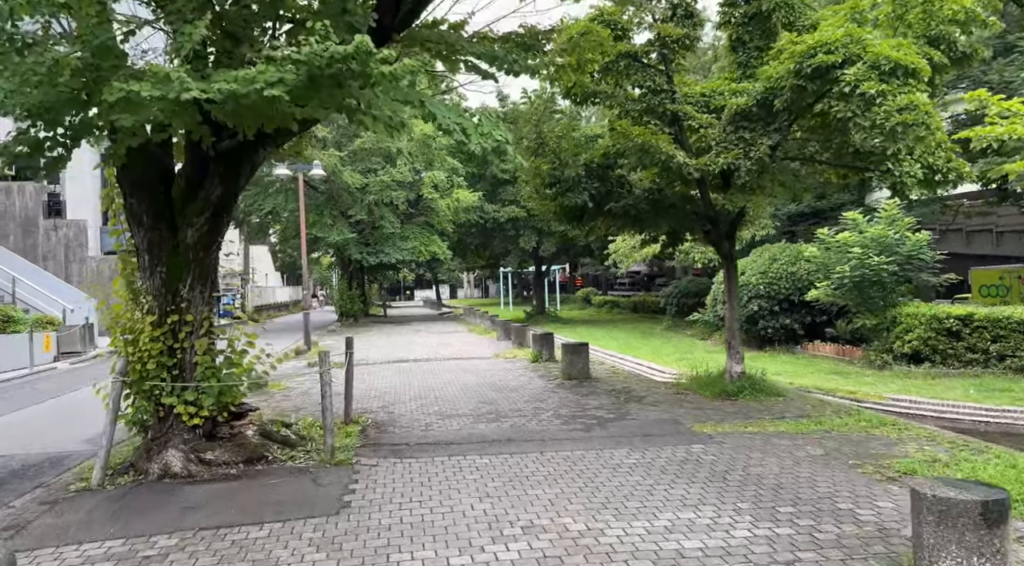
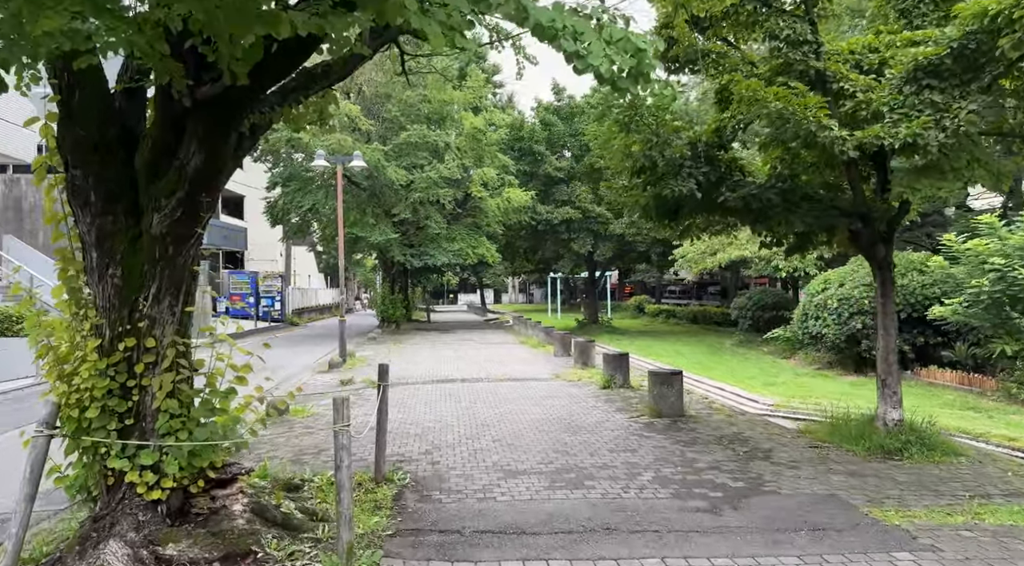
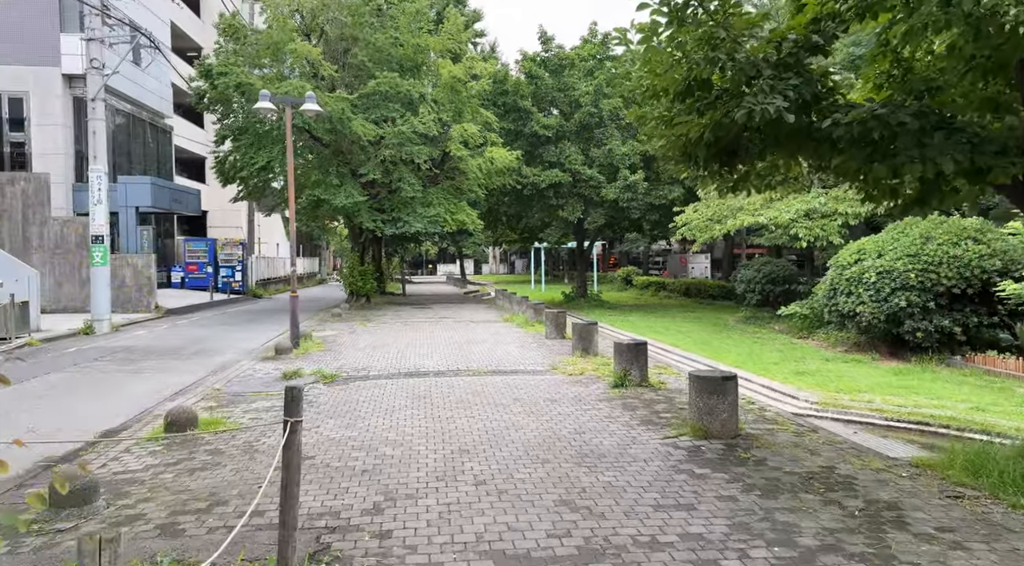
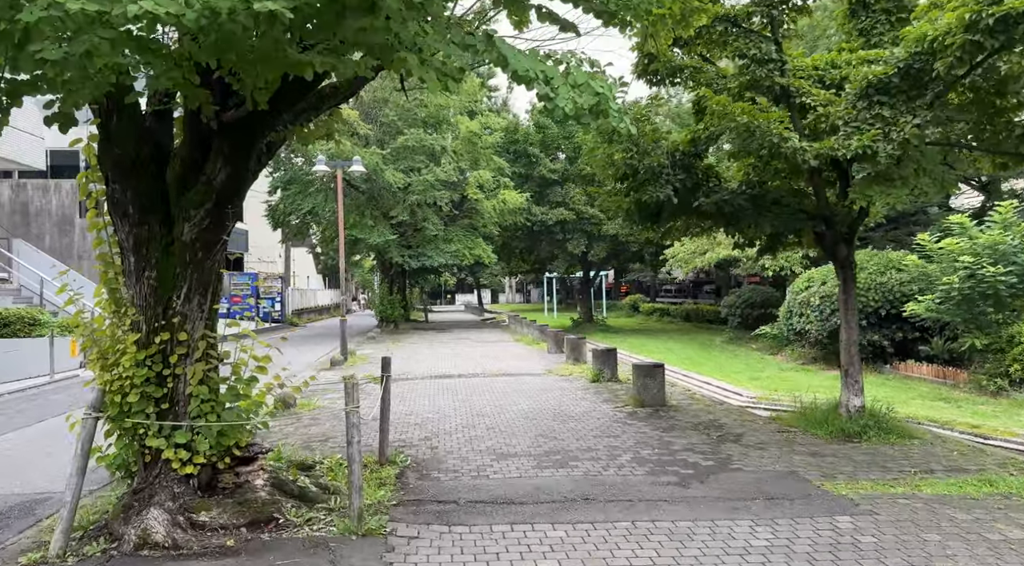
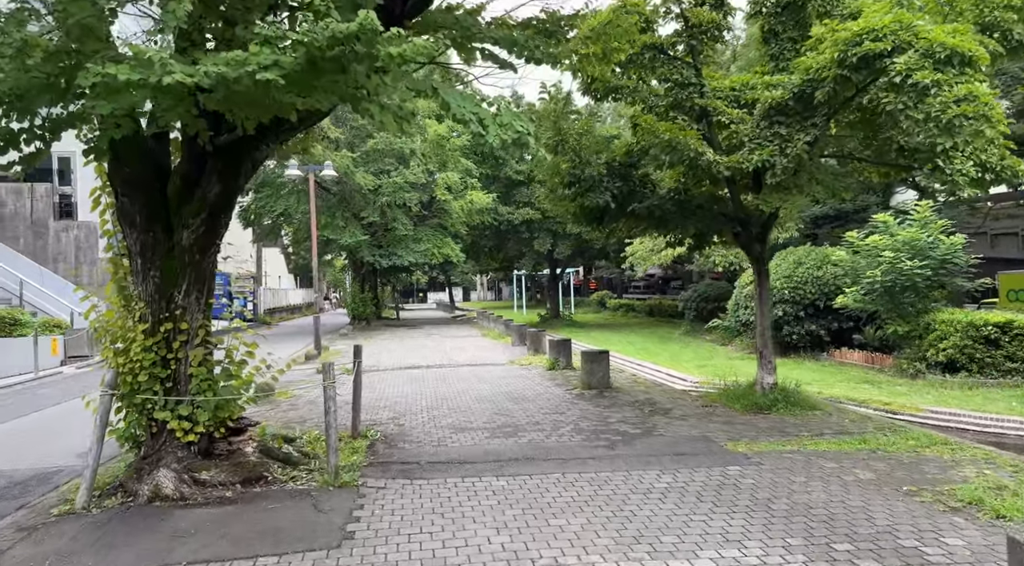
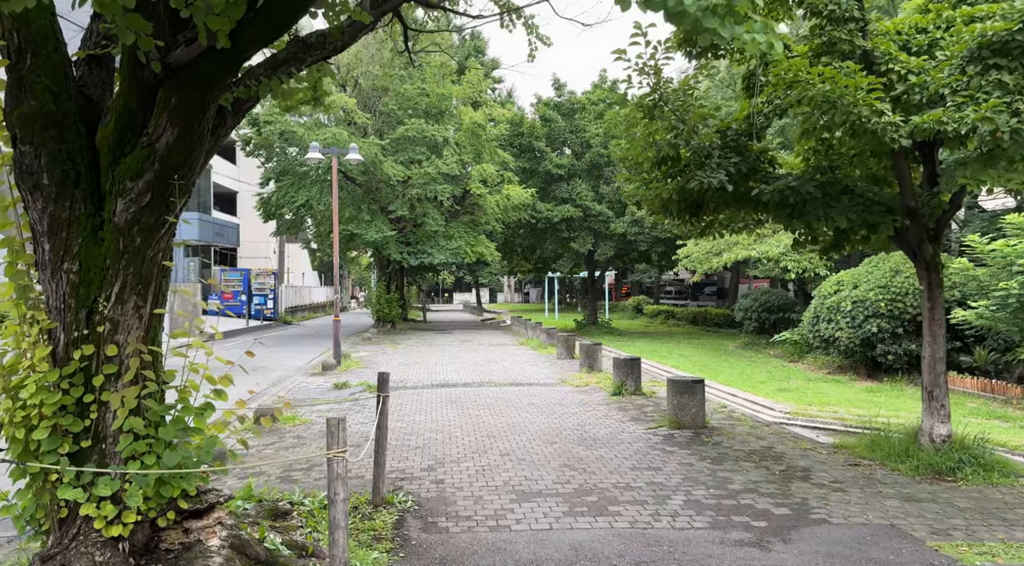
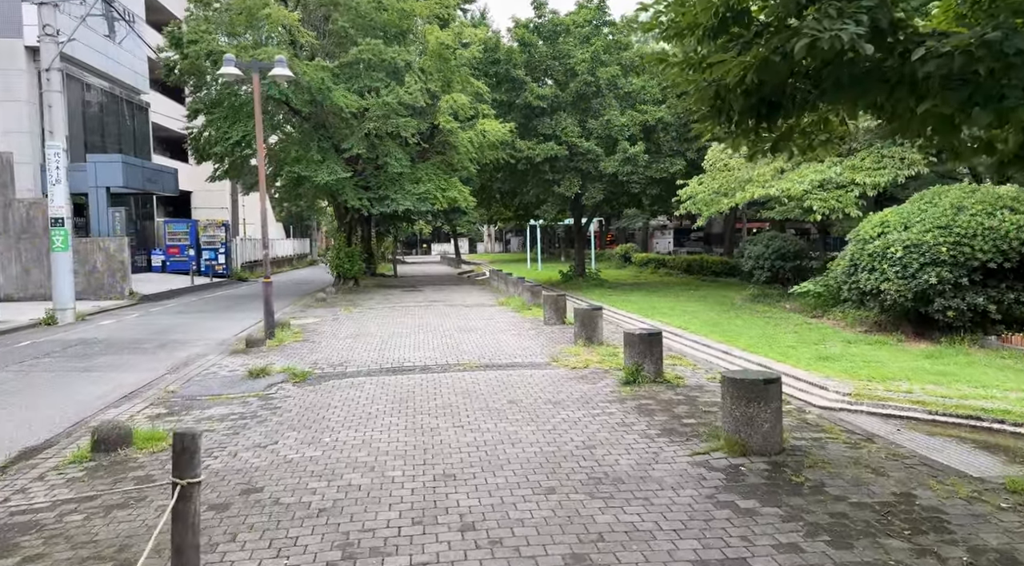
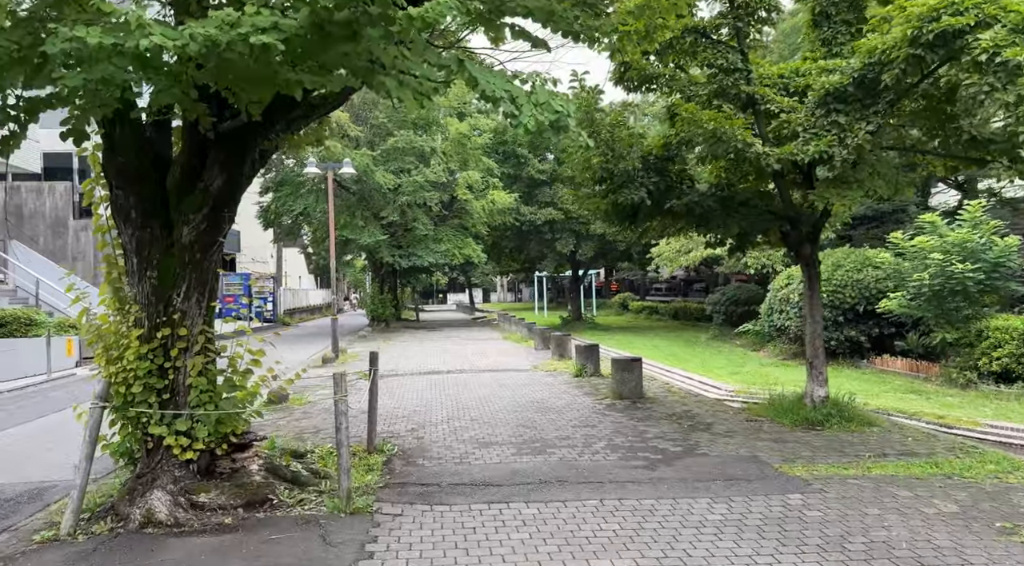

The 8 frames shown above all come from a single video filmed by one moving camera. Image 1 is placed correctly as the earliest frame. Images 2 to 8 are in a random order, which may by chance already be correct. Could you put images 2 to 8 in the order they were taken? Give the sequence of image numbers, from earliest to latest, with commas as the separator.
5, 8, 4, 2, 6, 3, 7
